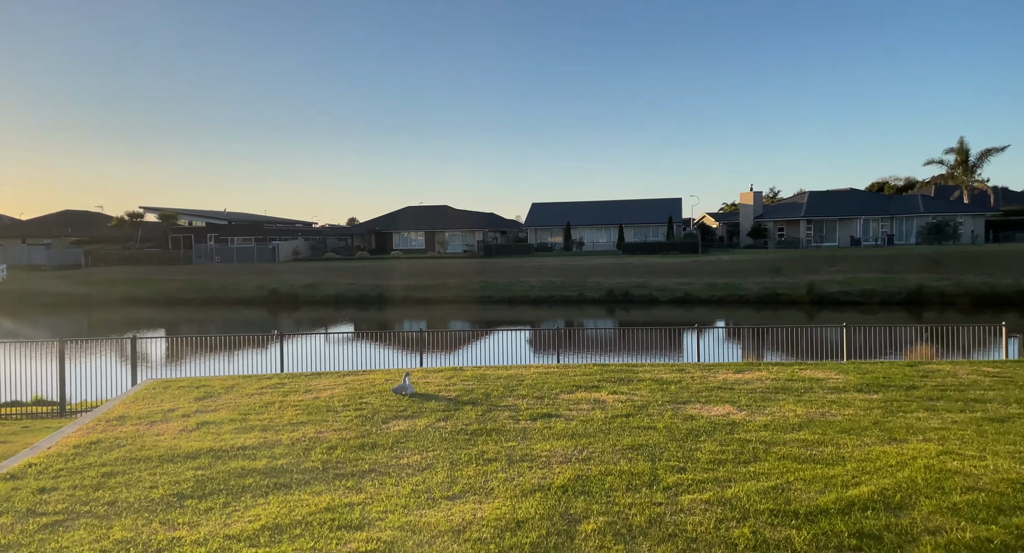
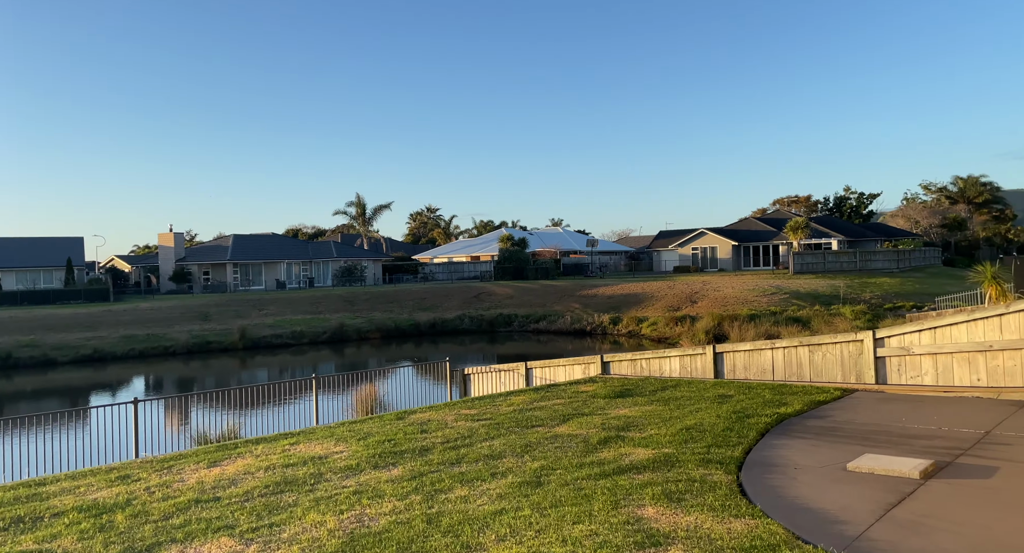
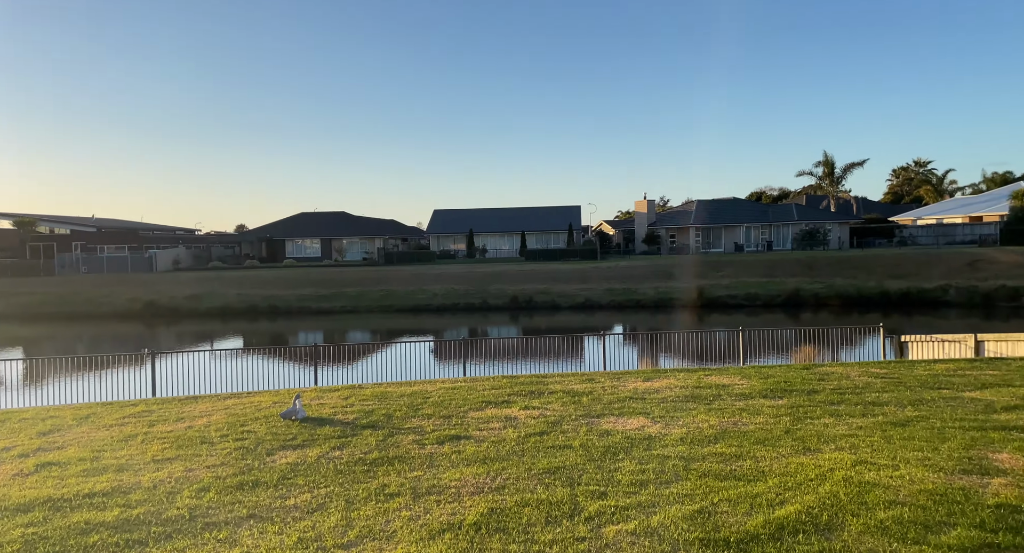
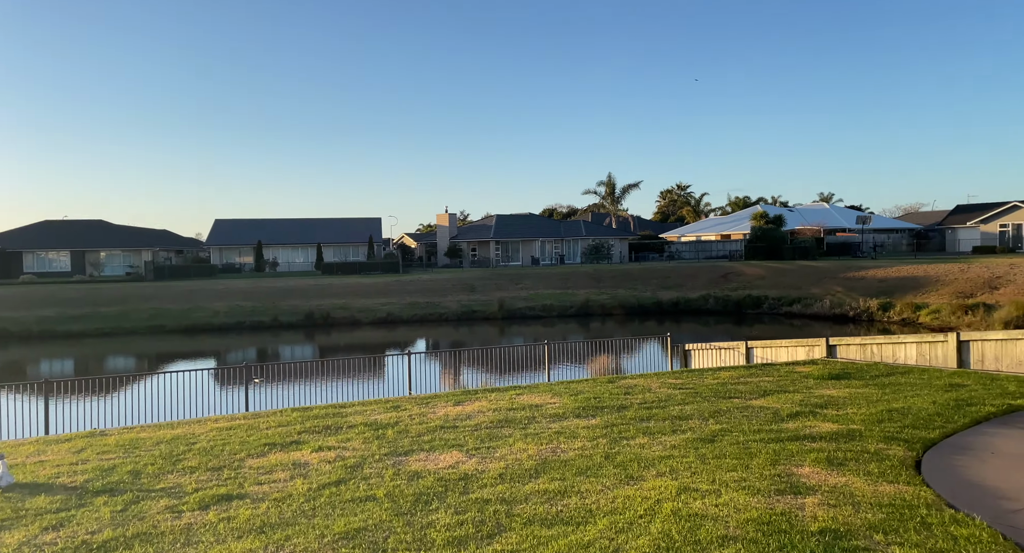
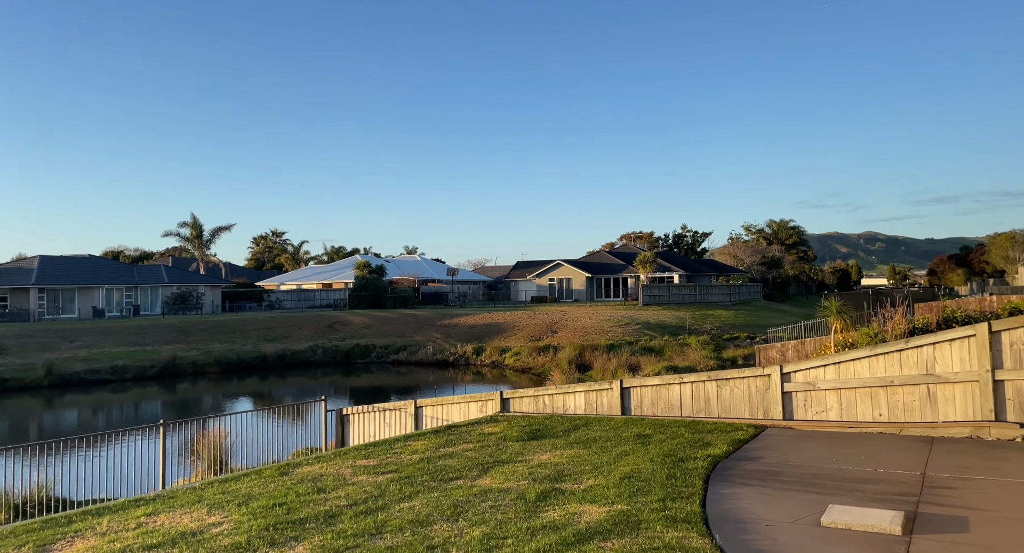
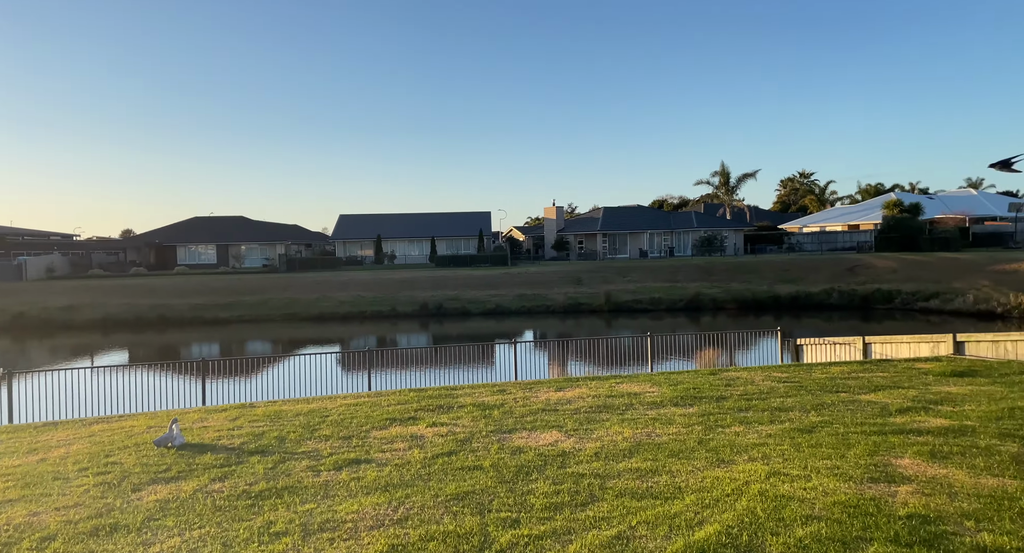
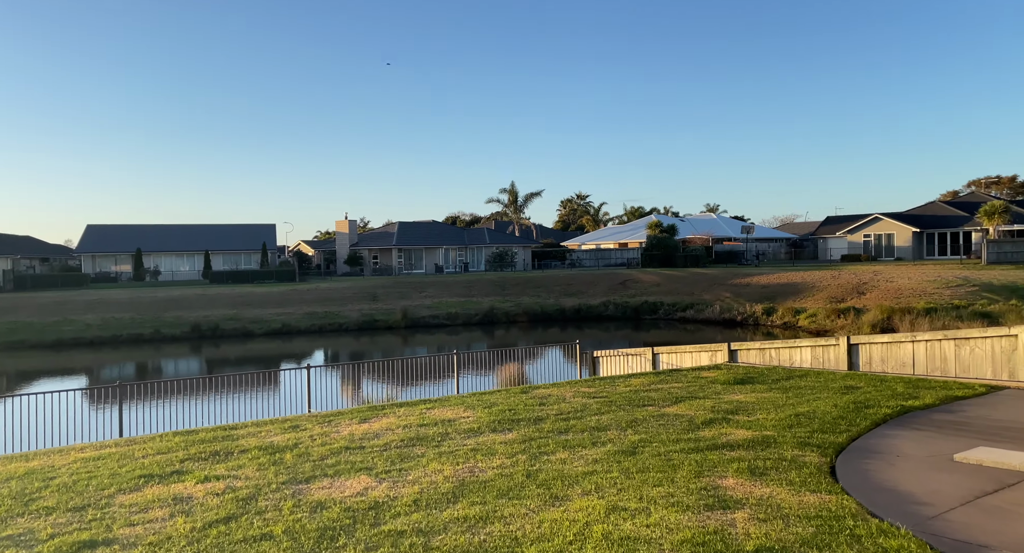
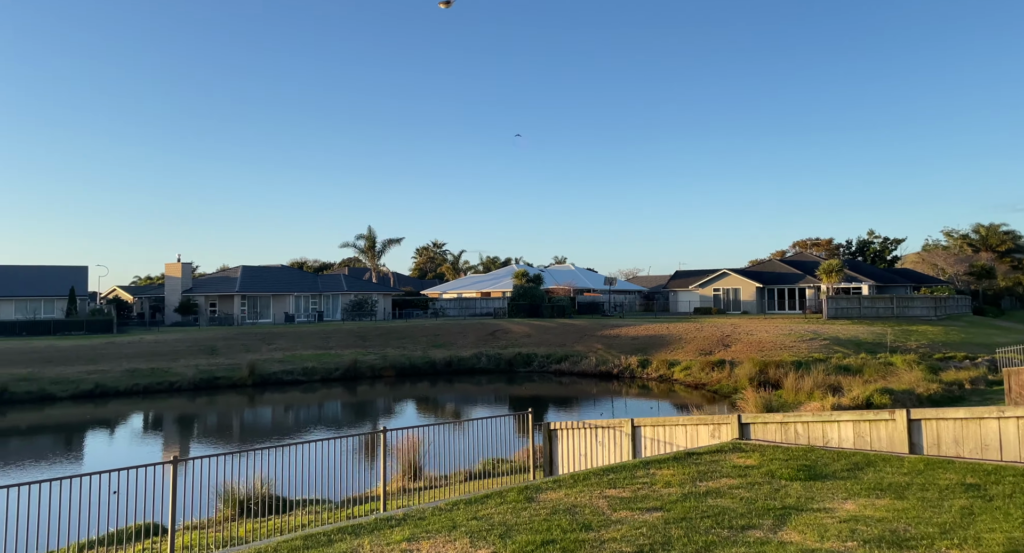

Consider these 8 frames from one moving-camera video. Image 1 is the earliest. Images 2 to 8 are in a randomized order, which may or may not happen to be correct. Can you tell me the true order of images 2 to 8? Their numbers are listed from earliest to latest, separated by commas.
3, 6, 4, 7, 2, 5, 8
